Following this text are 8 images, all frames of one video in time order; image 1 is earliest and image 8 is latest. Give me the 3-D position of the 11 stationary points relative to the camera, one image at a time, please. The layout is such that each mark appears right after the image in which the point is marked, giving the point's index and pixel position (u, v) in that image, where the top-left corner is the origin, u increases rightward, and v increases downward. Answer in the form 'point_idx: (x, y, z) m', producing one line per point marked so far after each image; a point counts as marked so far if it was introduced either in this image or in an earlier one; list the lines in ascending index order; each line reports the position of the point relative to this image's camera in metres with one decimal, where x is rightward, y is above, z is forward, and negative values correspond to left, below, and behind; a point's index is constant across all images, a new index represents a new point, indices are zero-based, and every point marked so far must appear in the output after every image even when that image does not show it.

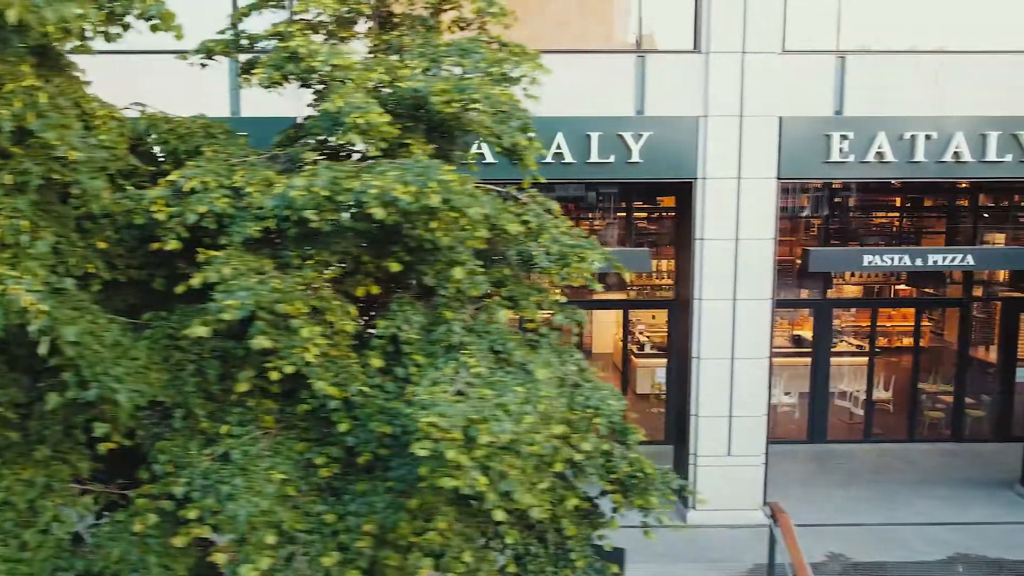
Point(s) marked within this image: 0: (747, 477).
0: (+2.2, -1.8, +8.8) m
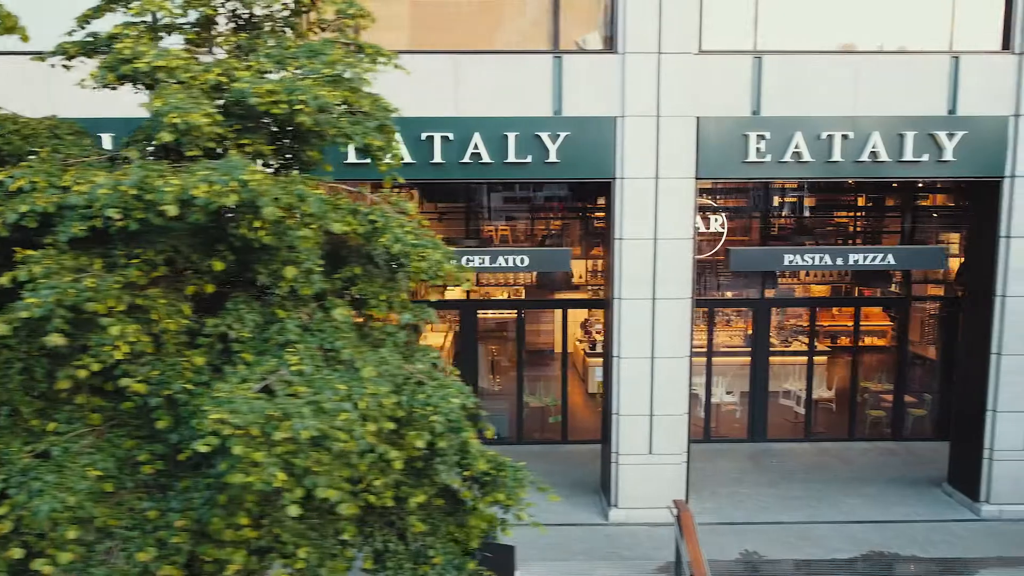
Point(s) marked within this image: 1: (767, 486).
0: (+1.5, -1.8, +8.8) m
1: (+2.7, -2.1, +9.9) m
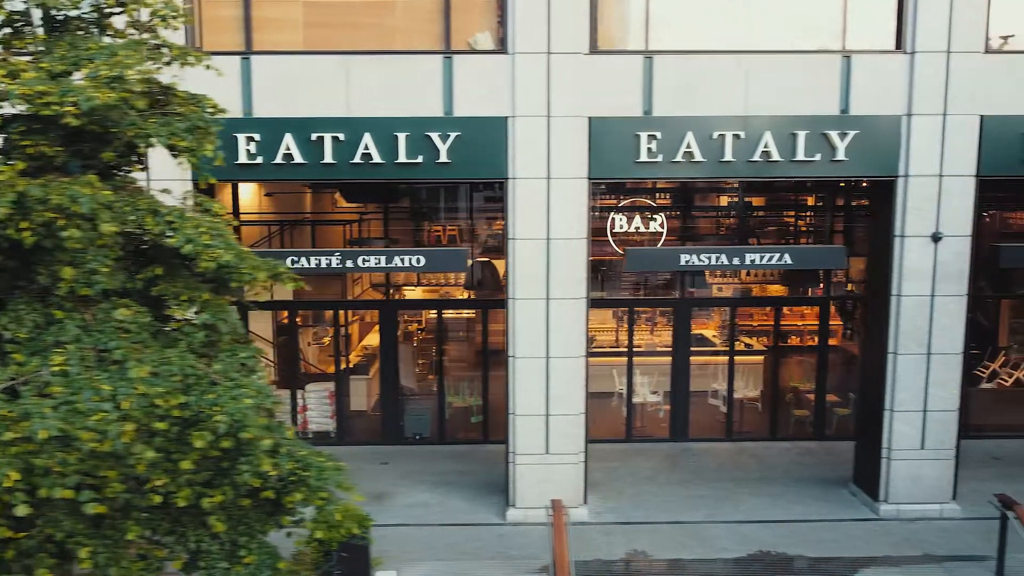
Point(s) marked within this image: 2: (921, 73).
0: (+0.5, -1.8, +8.8) m
1: (+1.7, -2.1, +9.9) m
2: (+3.7, +2.0, +8.4) m
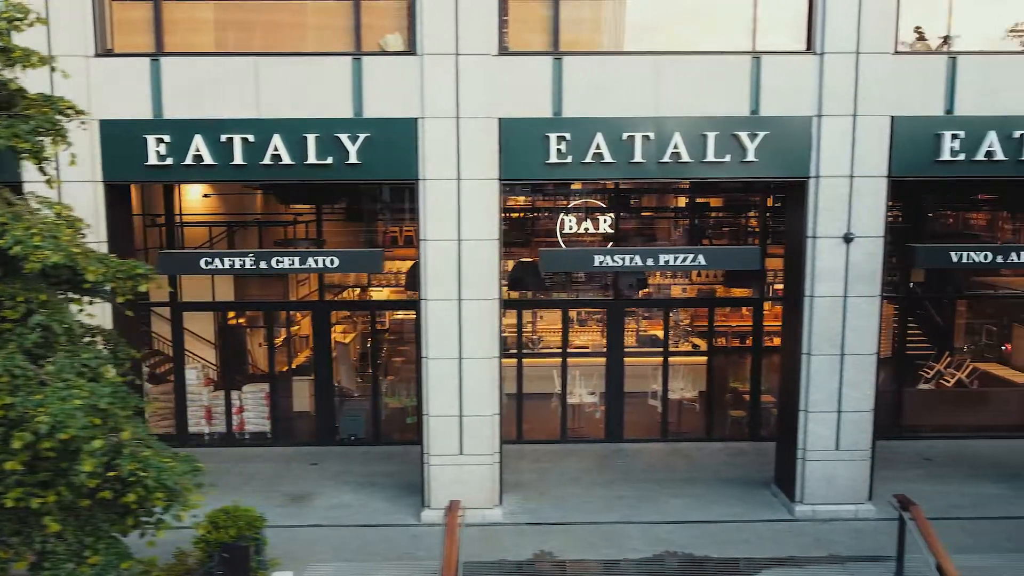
0: (-0.3, -1.8, +8.8) m
1: (+0.9, -2.1, +10.0) m
2: (+2.9, +1.9, +8.4) m
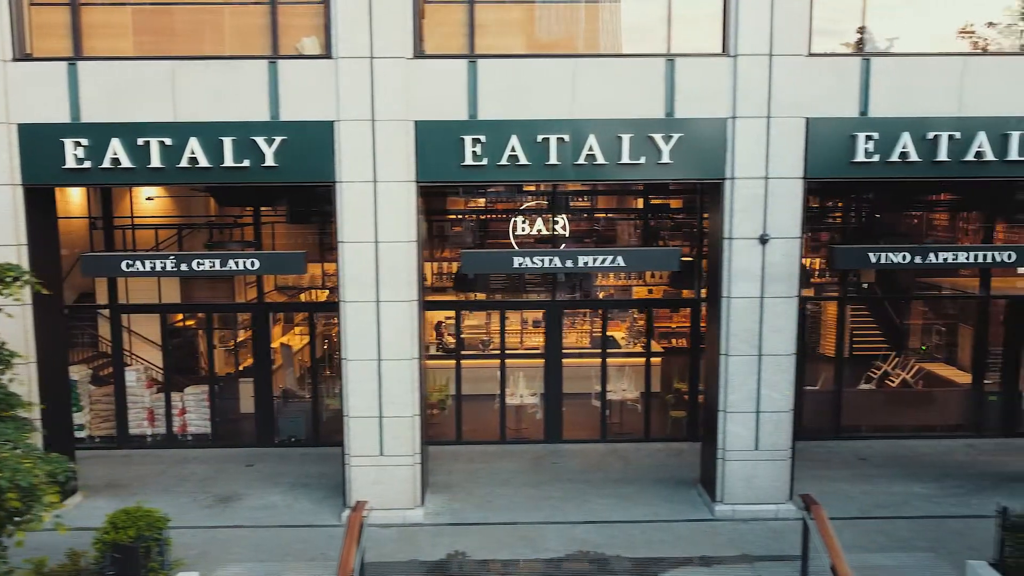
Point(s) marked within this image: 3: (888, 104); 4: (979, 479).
0: (-1.1, -1.8, +8.9) m
1: (+0.2, -2.2, +10.0) m
2: (+2.1, +1.9, +8.4) m
3: (+3.5, +1.7, +8.5) m
4: (+5.1, -2.1, +10.1) m
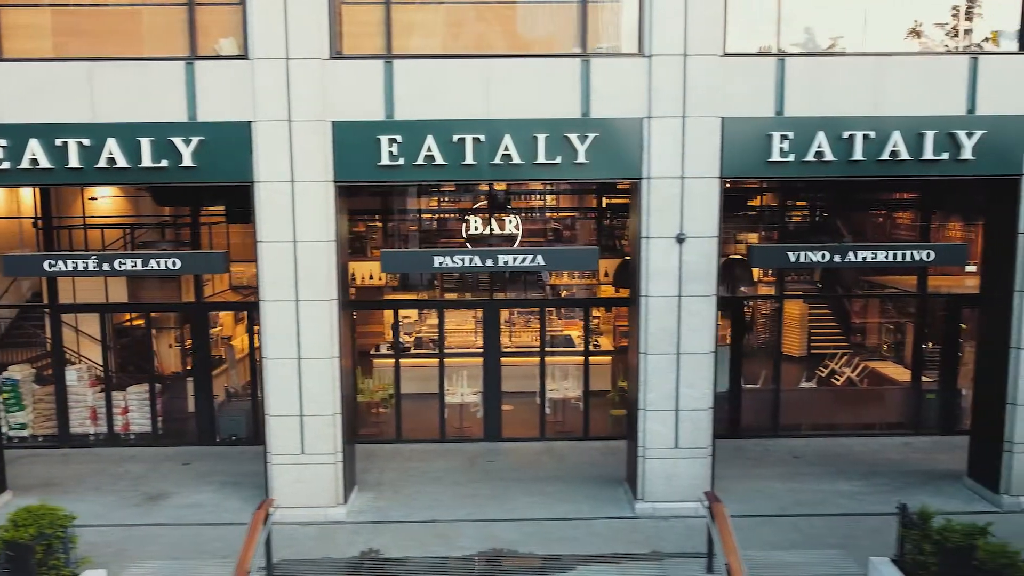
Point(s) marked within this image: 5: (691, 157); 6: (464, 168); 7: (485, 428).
0: (-1.8, -1.8, +8.9) m
1: (-0.6, -2.1, +10.1) m
2: (+1.3, +1.9, +8.5) m
3: (+2.7, +1.7, +8.6) m
4: (+4.3, -2.1, +10.1) m
5: (+1.7, +1.2, +8.6) m
6: (-0.5, +1.1, +8.6) m
7: (-0.3, -1.8, +12.1) m
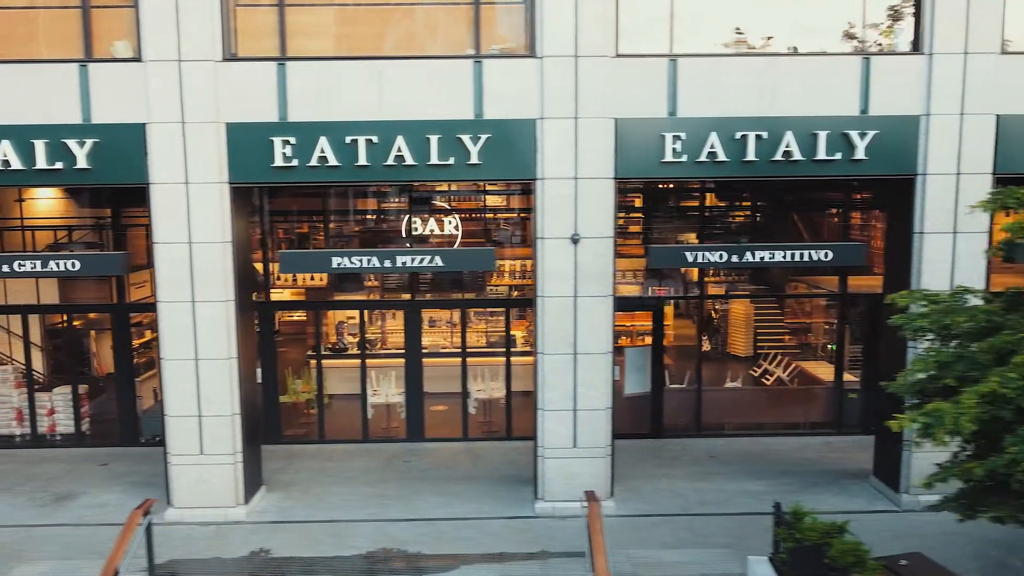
0: (-2.8, -1.8, +9.0) m
1: (-1.6, -2.2, +10.1) m
2: (+0.3, +1.9, +8.5) m
3: (+1.7, +1.7, +8.6) m
4: (+3.4, -2.1, +10.1) m
5: (+0.7, +1.2, +8.6) m
6: (-1.4, +1.1, +8.6) m
7: (-1.3, -1.9, +12.1) m
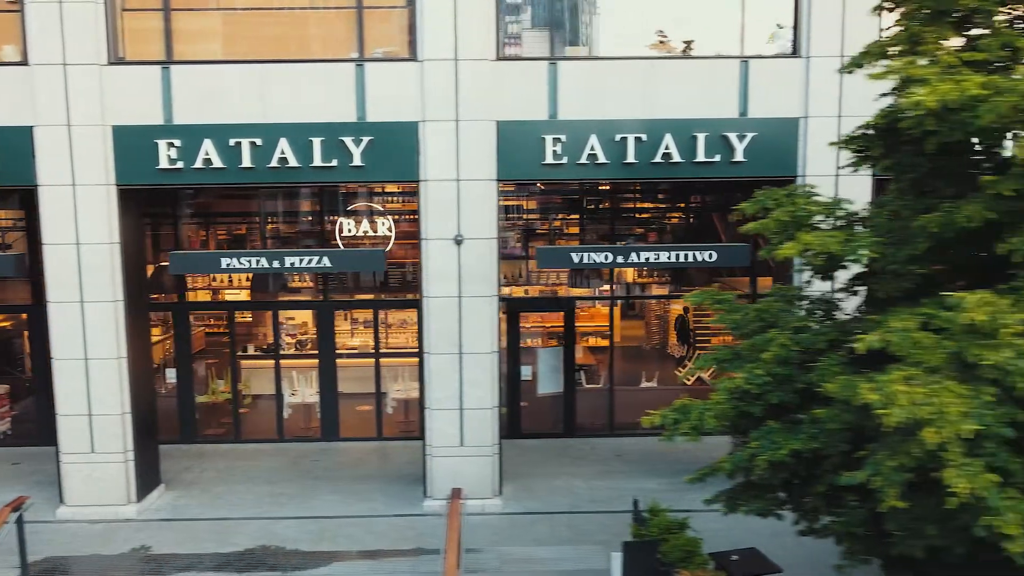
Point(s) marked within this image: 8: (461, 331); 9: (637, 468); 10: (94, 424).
0: (-3.9, -1.8, +9.1) m
1: (-2.7, -2.2, +10.2) m
2: (-0.8, +1.9, +8.6) m
3: (+0.6, +1.7, +8.7) m
4: (+2.2, -2.1, +10.2) m
5: (-0.4, +1.2, +8.7) m
6: (-2.6, +1.1, +8.7) m
7: (-2.4, -1.9, +12.2) m
8: (-0.5, -0.4, +8.9) m
9: (+1.4, -2.1, +10.6) m
10: (-4.1, -1.3, +9.0) m
